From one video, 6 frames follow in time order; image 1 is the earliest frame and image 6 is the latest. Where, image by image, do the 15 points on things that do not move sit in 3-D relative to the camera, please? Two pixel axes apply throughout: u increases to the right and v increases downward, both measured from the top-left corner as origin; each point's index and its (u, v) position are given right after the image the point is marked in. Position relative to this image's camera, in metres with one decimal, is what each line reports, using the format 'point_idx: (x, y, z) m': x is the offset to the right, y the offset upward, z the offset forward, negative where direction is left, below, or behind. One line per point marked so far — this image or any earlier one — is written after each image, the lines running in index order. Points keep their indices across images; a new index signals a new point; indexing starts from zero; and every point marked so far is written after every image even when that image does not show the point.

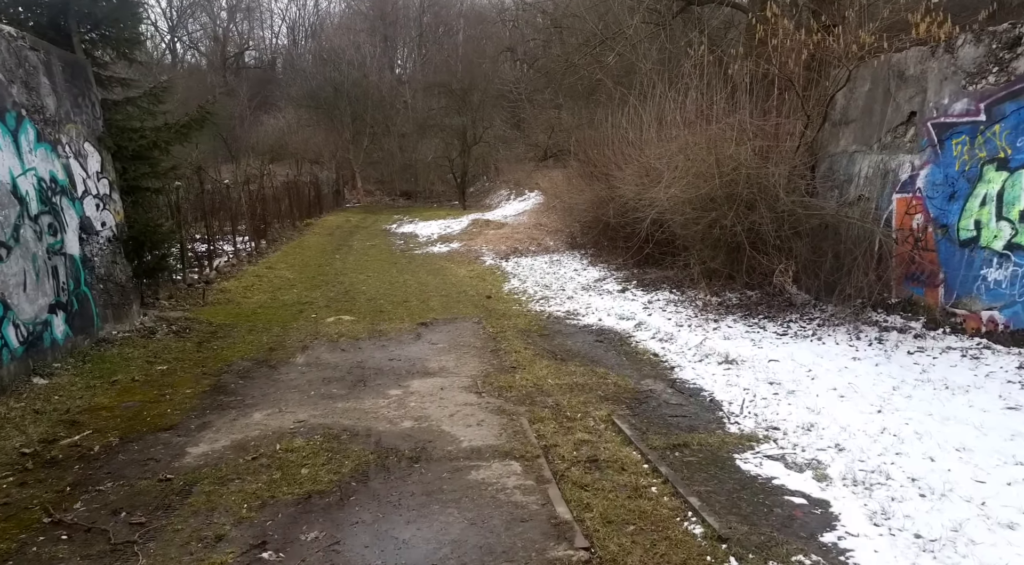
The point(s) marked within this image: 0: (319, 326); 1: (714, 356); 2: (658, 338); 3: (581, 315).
0: (-2.3, -0.5, +9.3) m
1: (+1.8, -0.7, +6.9) m
2: (+1.5, -0.6, +7.9) m
3: (+0.9, -0.4, +9.7) m
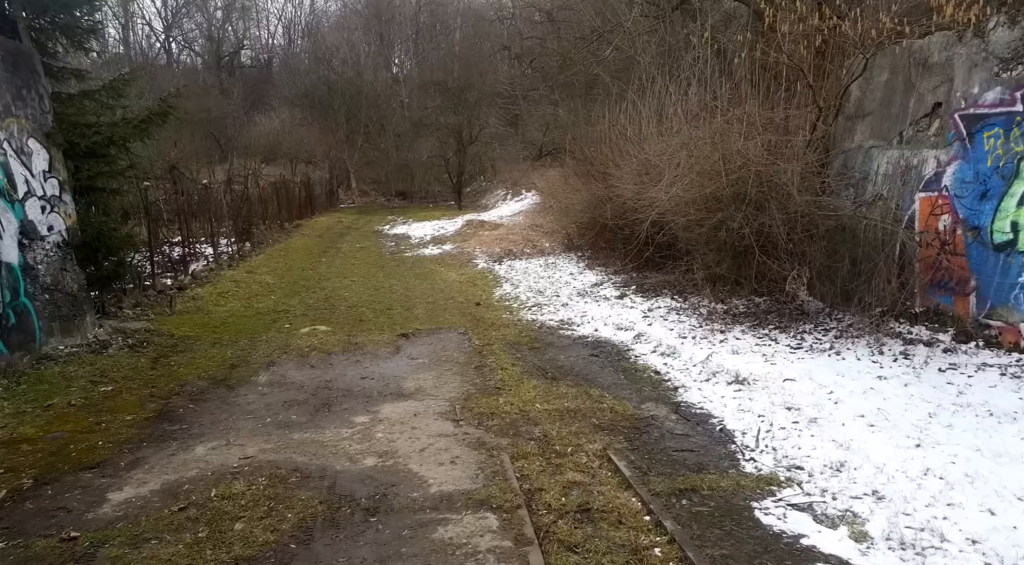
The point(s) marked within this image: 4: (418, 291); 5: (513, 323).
0: (-2.4, -0.6, +8.6) m
1: (+1.7, -0.7, +6.1) m
2: (+1.4, -0.6, +7.2) m
3: (+0.7, -0.5, +9.0) m
4: (-1.5, -0.1, +12.4) m
5: (0.0, -0.5, +9.1) m
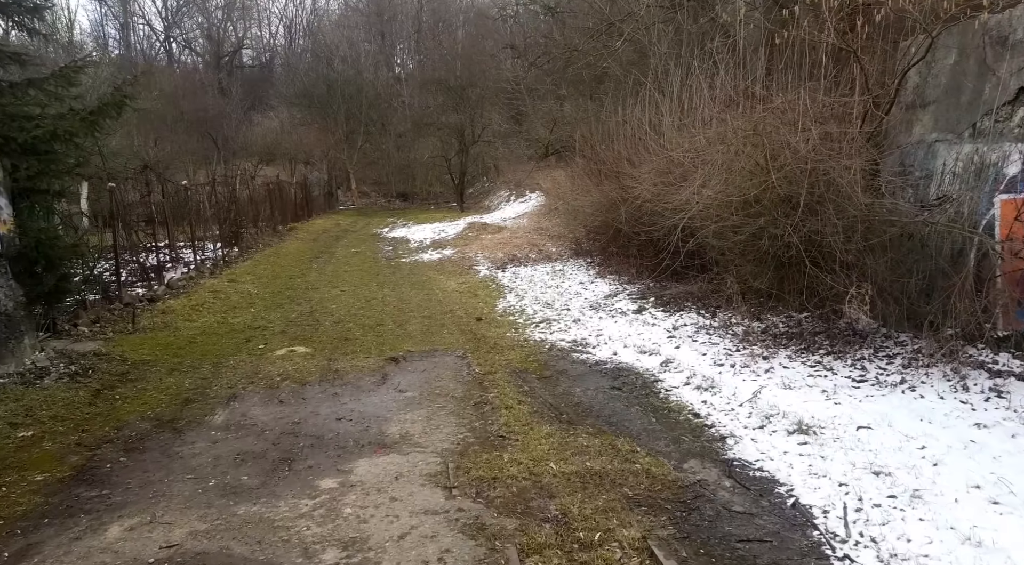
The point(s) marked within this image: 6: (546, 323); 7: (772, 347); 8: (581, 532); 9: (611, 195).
0: (-2.4, -0.8, +7.4) m
1: (+1.7, -0.9, +5.0) m
2: (+1.4, -0.8, +6.0) m
3: (+0.8, -0.7, +7.8) m
4: (-1.4, -0.3, +11.2) m
5: (+0.1, -0.7, +7.9) m
6: (+0.4, -0.5, +9.2) m
7: (+2.3, -0.6, +7.0) m
8: (+0.3, -1.1, +3.6) m
9: (+1.5, +1.3, +12.0) m
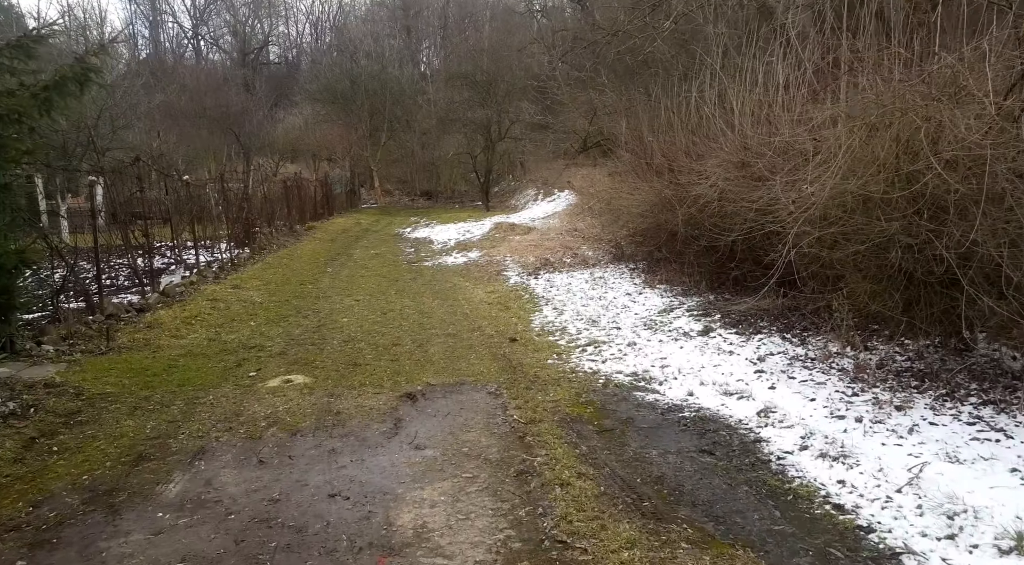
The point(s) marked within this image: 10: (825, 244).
0: (-2.0, -0.9, +6.0) m
1: (+2.0, -1.0, +3.4) m
2: (+1.7, -1.0, +4.5) m
3: (+1.2, -0.8, +6.2) m
4: (-0.9, -0.4, +9.7) m
5: (+0.4, -0.8, +6.4) m
6: (+0.8, -0.6, +7.6) m
7: (+2.7, -0.8, +5.4) m
8: (+0.6, -1.3, +2.0) m
9: (+2.0, +1.2, +10.4) m
10: (+2.4, +0.3, +6.2) m
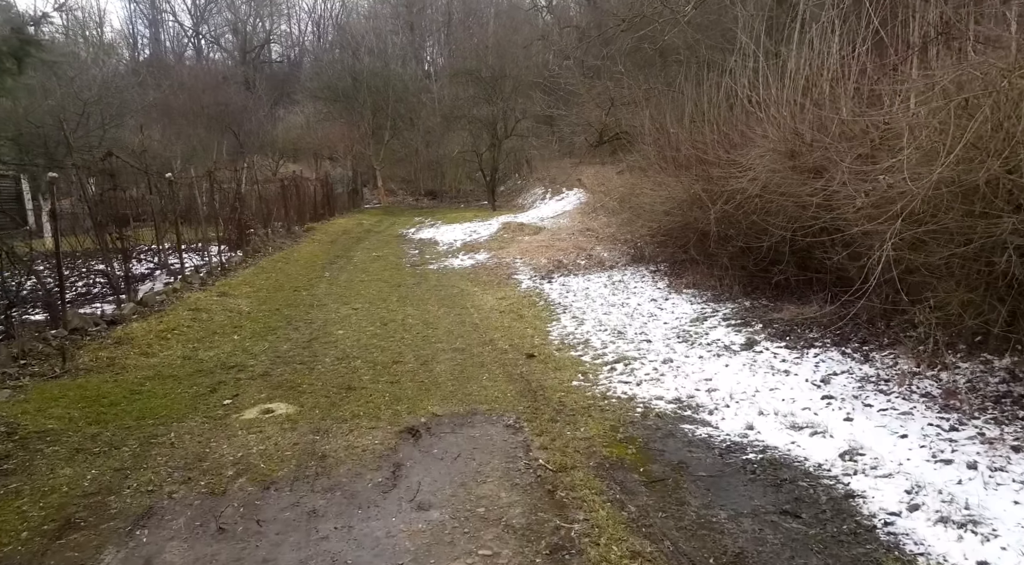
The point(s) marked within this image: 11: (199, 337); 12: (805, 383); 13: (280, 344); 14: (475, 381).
0: (-1.9, -1.0, +5.0) m
1: (+2.1, -1.1, +2.4) m
2: (+1.9, -1.0, +3.4) m
3: (+1.3, -0.9, +5.2) m
4: (-0.8, -0.5, +8.7) m
5: (+0.6, -0.9, +5.4) m
6: (+1.0, -0.7, +6.6) m
7: (+2.8, -0.8, +4.4) m
8: (+0.7, -1.4, +1.0) m
9: (+2.2, +1.1, +9.4) m
10: (+2.6, +0.3, +5.2) m
11: (-3.3, -0.6, +8.2) m
12: (+2.1, -0.7, +5.7) m
13: (-2.3, -0.6, +7.9) m
14: (-0.3, -0.8, +6.3) m
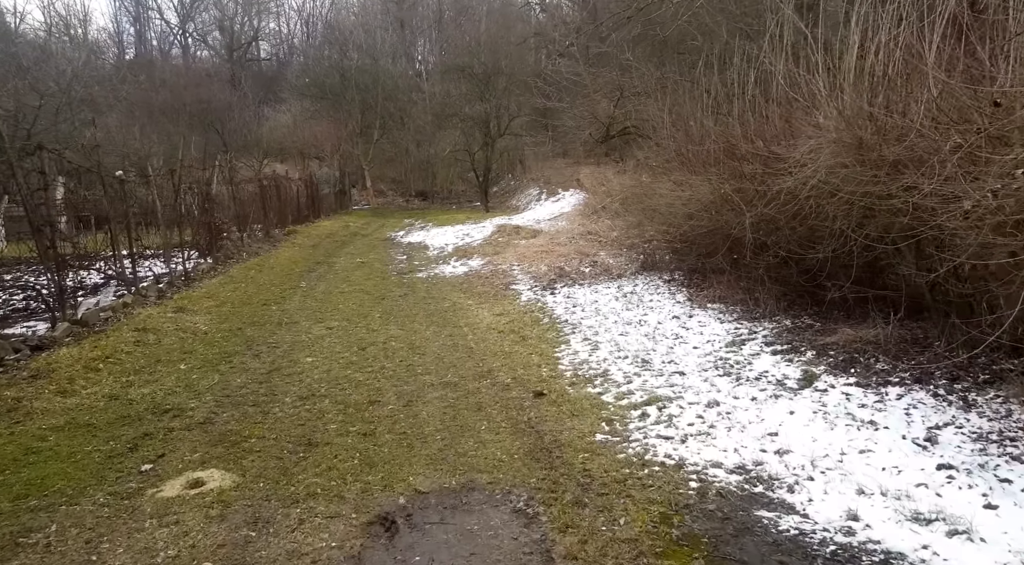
0: (-1.8, -1.2, +3.6) m
1: (+2.2, -1.3, +1.0) m
2: (+1.9, -1.2, +2.1) m
3: (+1.4, -1.0, +3.9) m
4: (-0.8, -0.7, +7.3) m
5: (+0.6, -1.0, +4.0) m
6: (+1.0, -0.9, +5.3) m
7: (+2.9, -1.0, +3.0) m
8: (+0.8, -1.5, -0.3) m
9: (+2.2, +1.0, +8.0) m
10: (+2.6, +0.1, +3.9) m
11: (-3.3, -0.7, +6.8) m
12: (+2.2, -0.9, +4.3) m
13: (-2.3, -0.8, +6.5) m
14: (-0.3, -1.0, +4.9) m
